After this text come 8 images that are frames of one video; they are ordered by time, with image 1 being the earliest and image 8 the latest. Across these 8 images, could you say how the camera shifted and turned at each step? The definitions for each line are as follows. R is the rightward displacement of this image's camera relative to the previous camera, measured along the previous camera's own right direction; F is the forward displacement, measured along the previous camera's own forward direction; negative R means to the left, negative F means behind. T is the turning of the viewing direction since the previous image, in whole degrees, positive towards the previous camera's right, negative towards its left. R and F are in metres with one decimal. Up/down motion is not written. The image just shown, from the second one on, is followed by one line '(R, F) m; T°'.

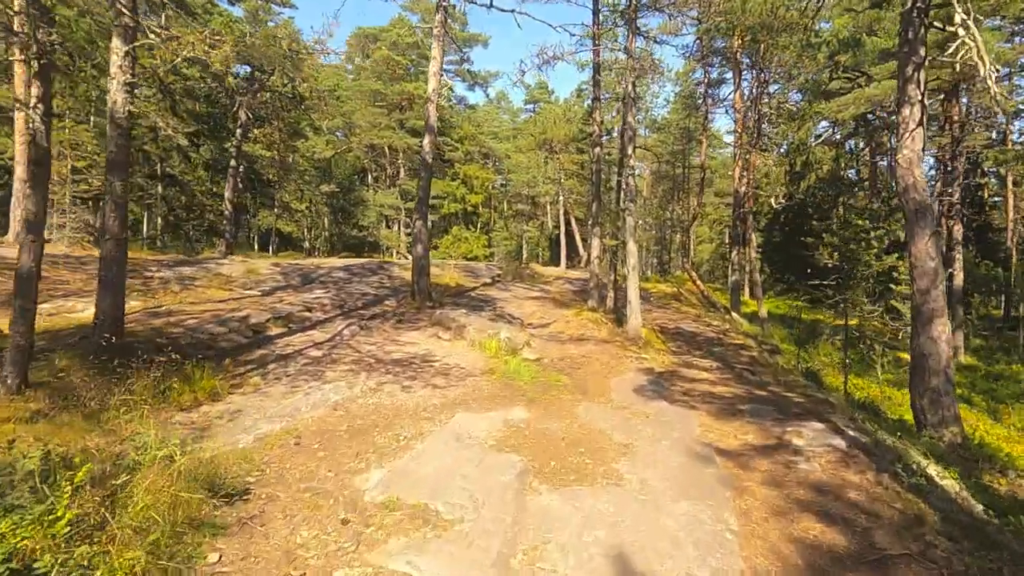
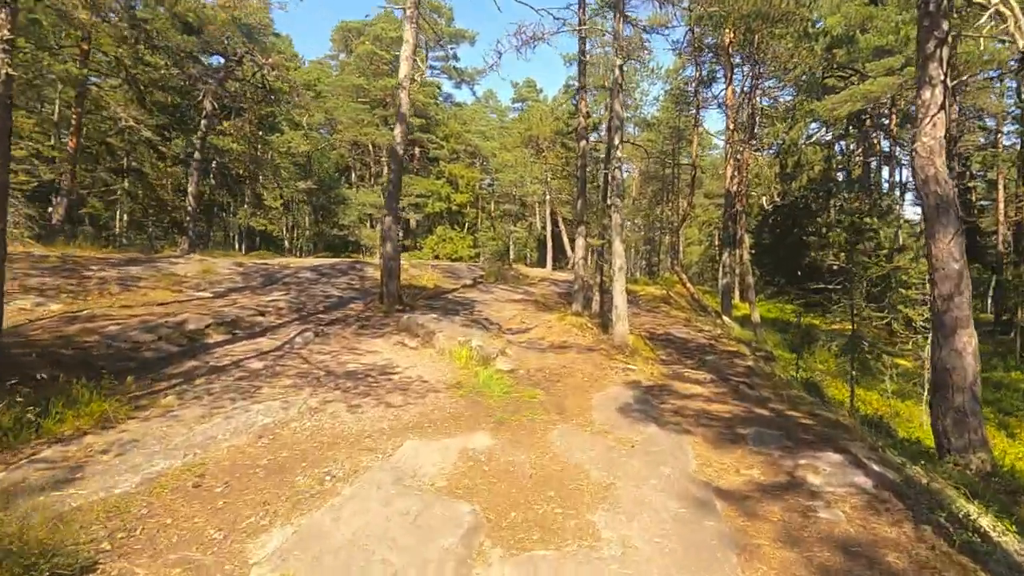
(+0.3, +1.0) m; +1°
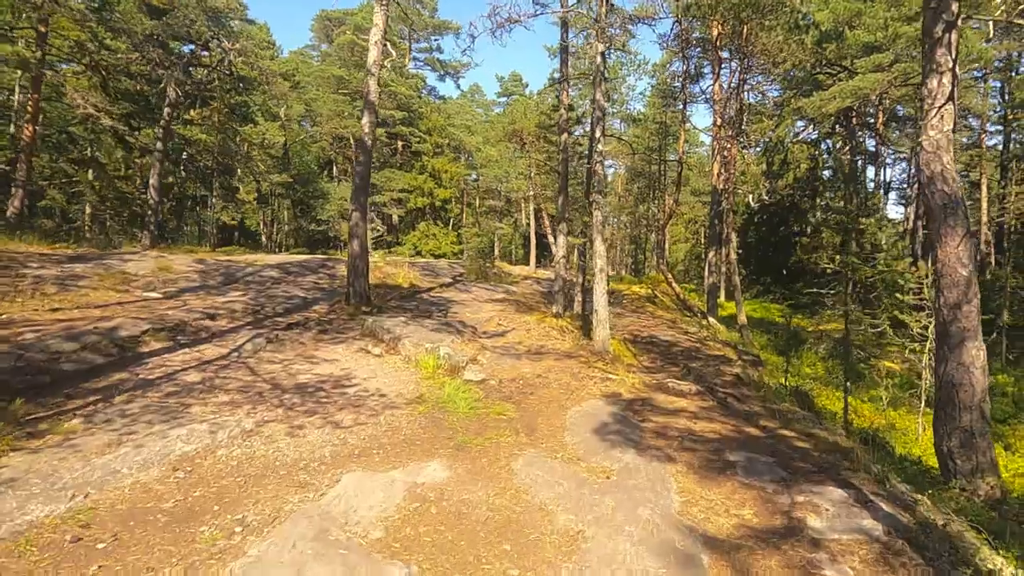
(+0.2, +0.7) m; +1°
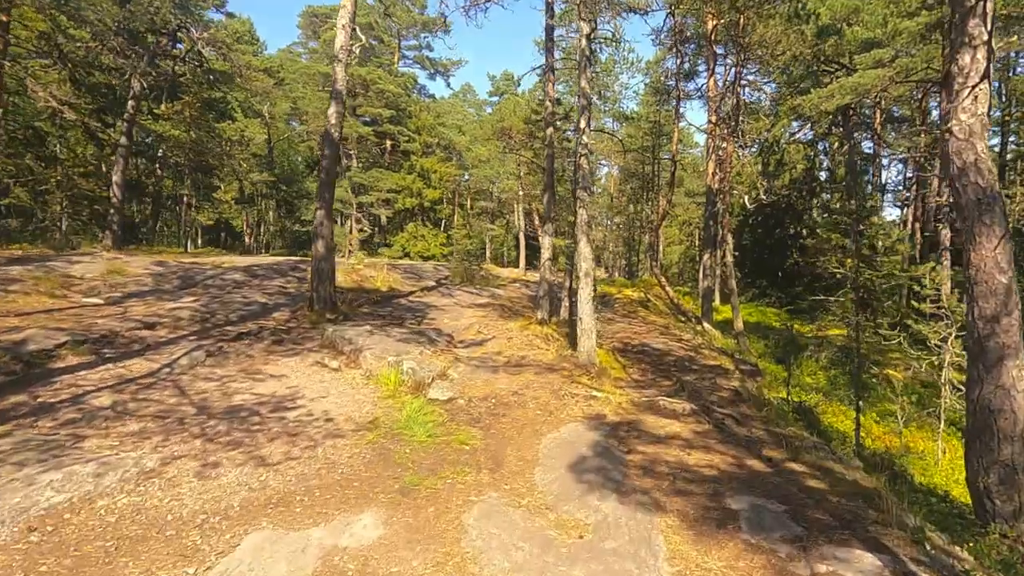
(+0.3, +0.9) m; +1°
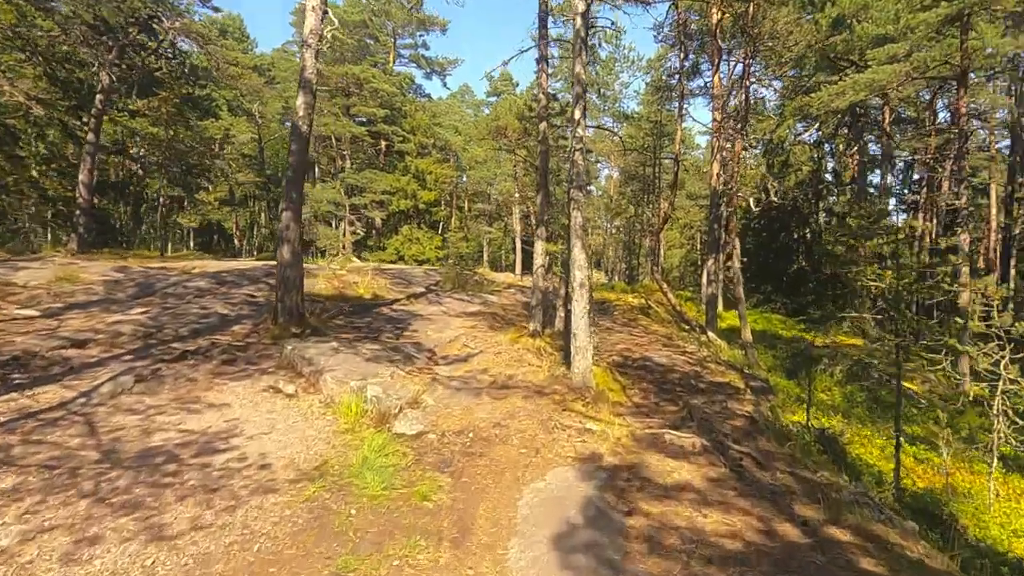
(+0.2, +1.0) m; 0°
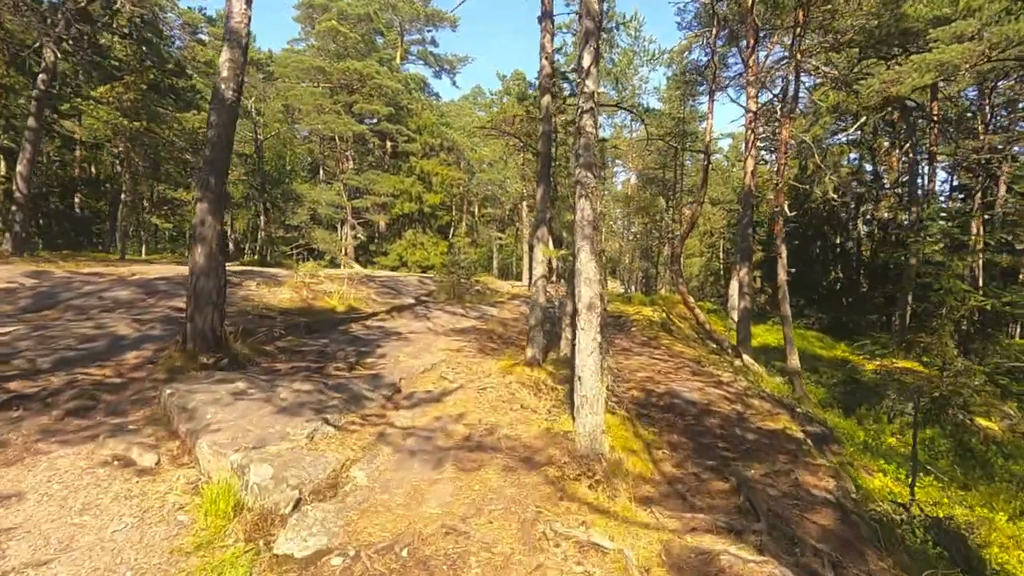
(+0.4, +2.3) m; -2°
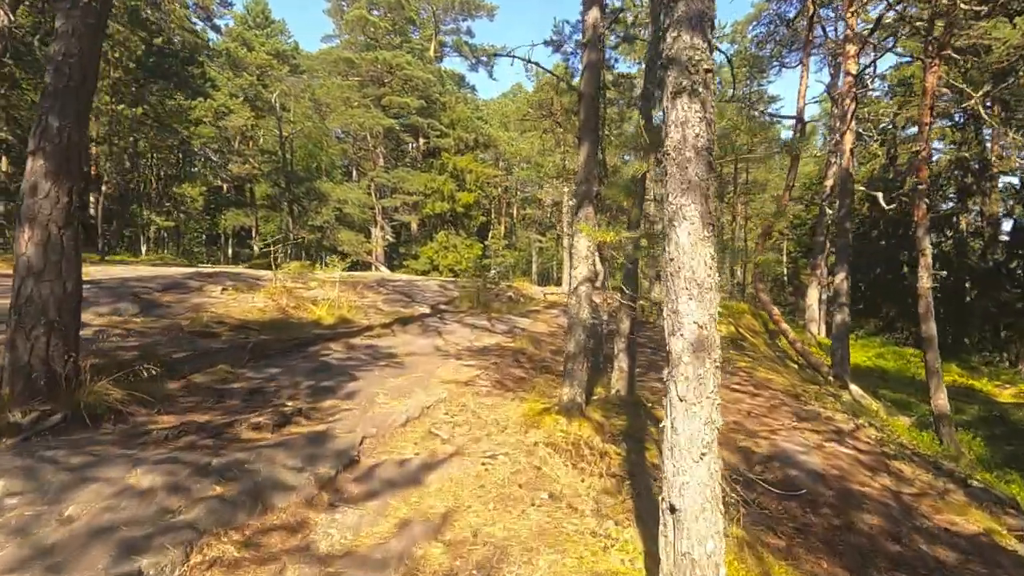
(+0.1, +2.9) m; -4°
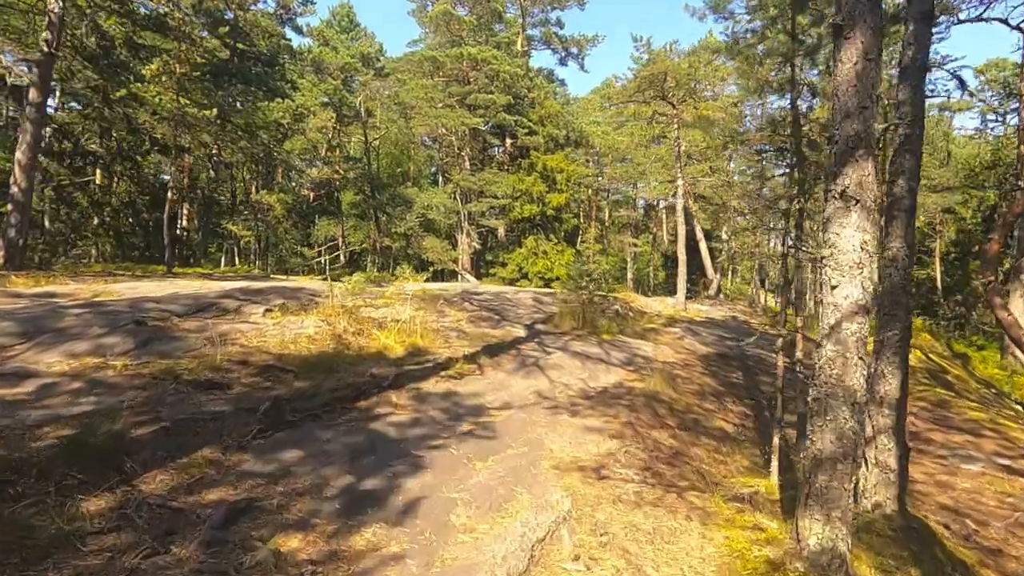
(-0.6, +2.7) m; -9°
